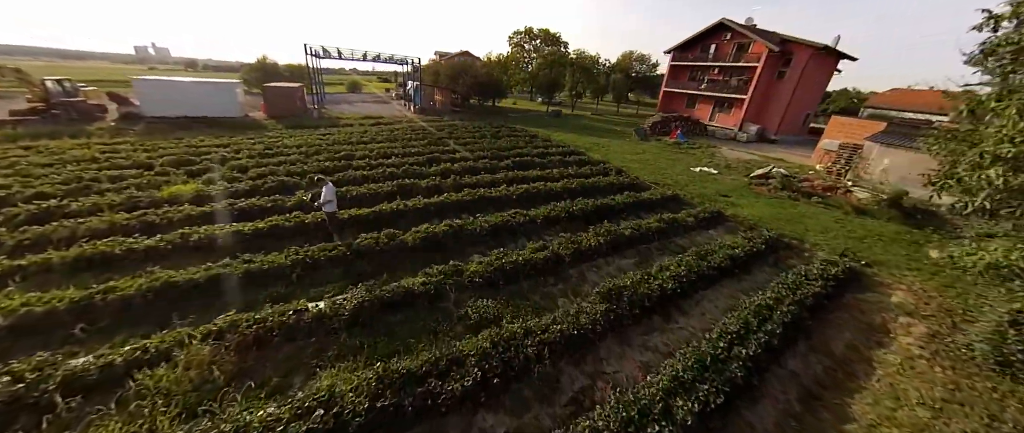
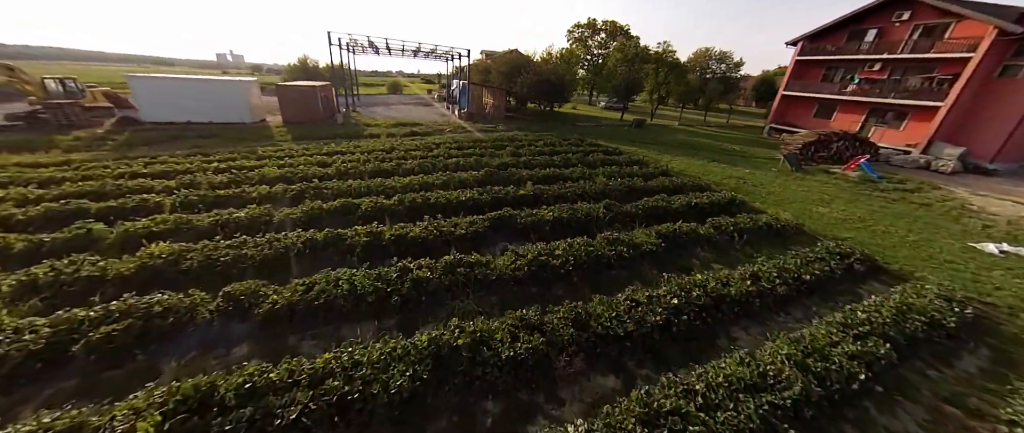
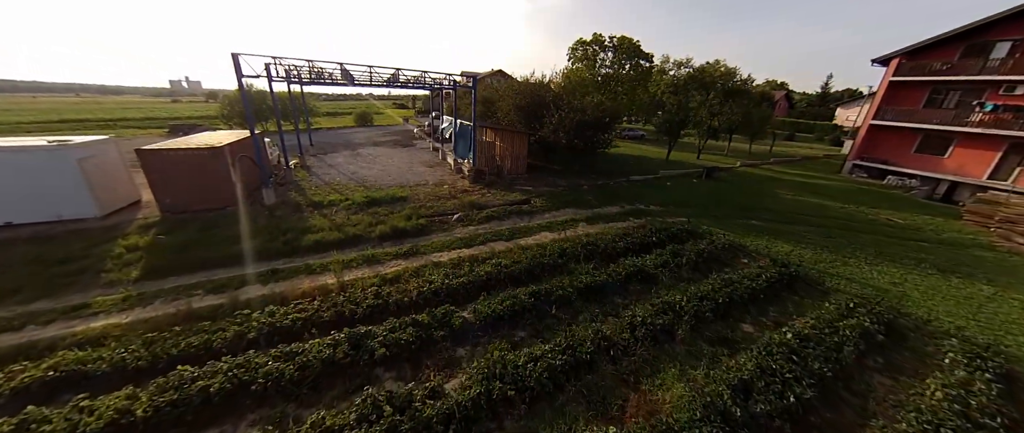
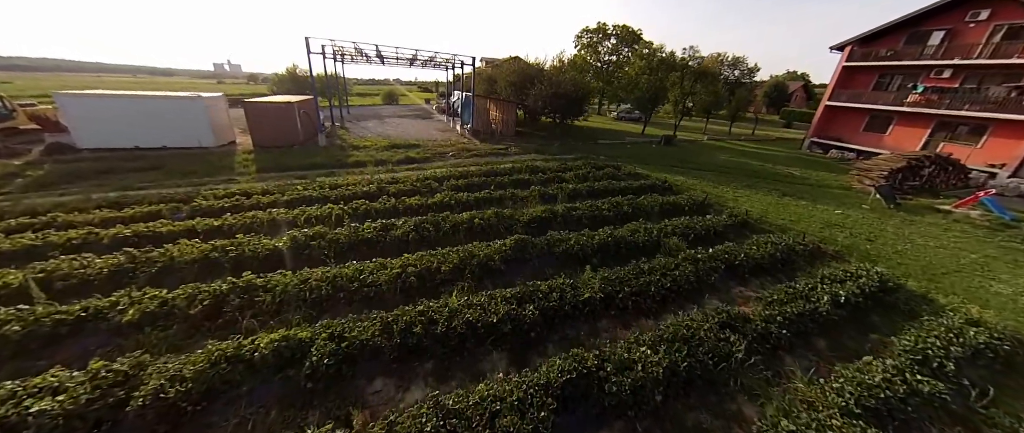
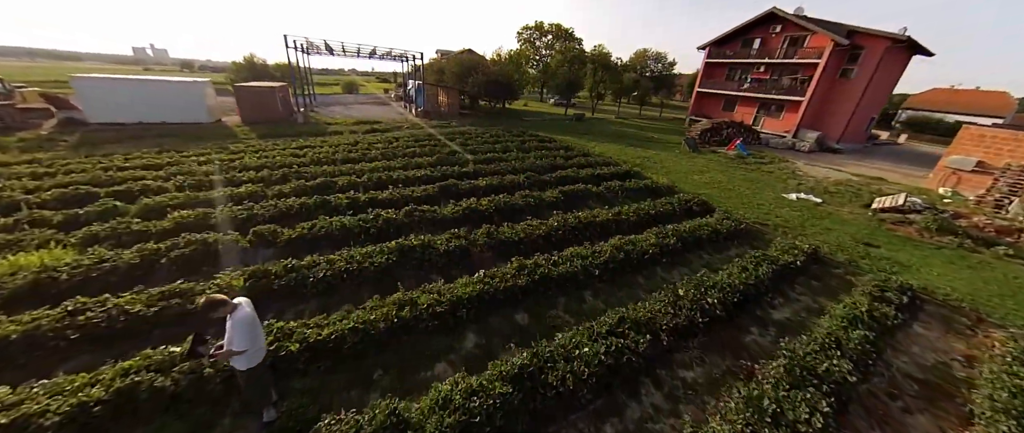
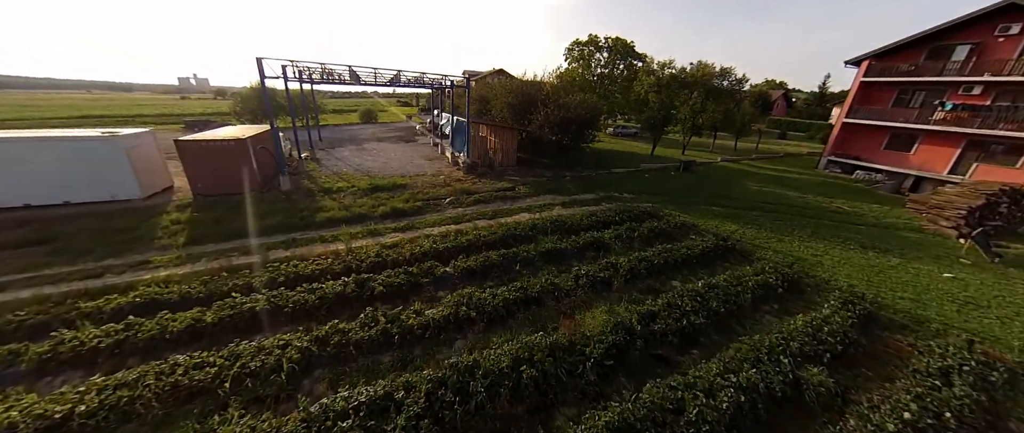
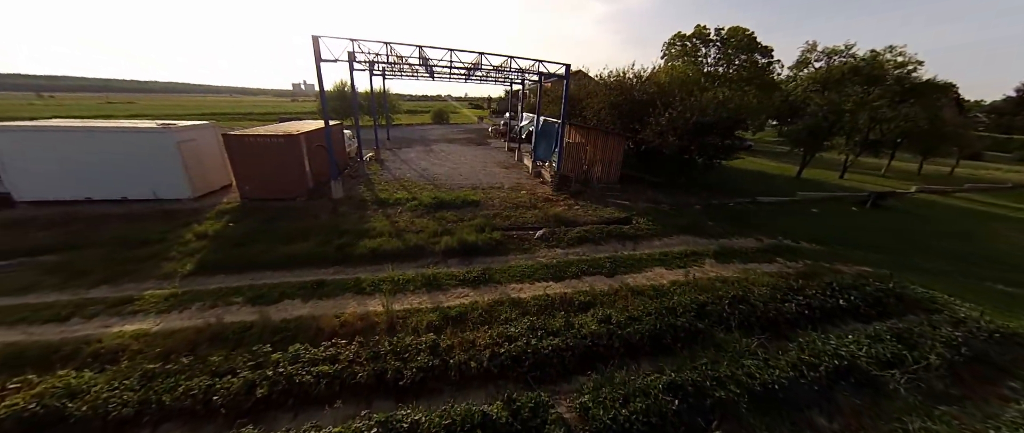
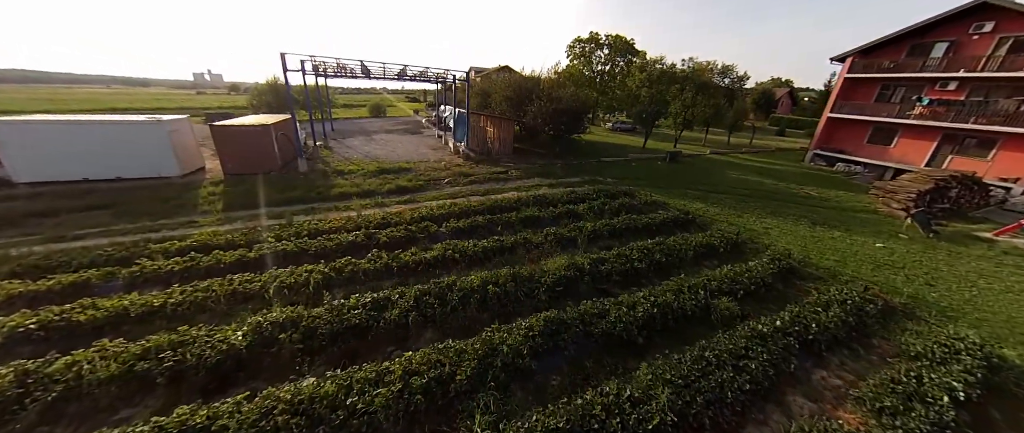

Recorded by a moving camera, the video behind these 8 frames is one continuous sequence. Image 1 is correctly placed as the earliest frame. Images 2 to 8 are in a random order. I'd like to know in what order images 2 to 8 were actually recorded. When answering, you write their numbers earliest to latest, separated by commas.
5, 2, 4, 8, 6, 3, 7
